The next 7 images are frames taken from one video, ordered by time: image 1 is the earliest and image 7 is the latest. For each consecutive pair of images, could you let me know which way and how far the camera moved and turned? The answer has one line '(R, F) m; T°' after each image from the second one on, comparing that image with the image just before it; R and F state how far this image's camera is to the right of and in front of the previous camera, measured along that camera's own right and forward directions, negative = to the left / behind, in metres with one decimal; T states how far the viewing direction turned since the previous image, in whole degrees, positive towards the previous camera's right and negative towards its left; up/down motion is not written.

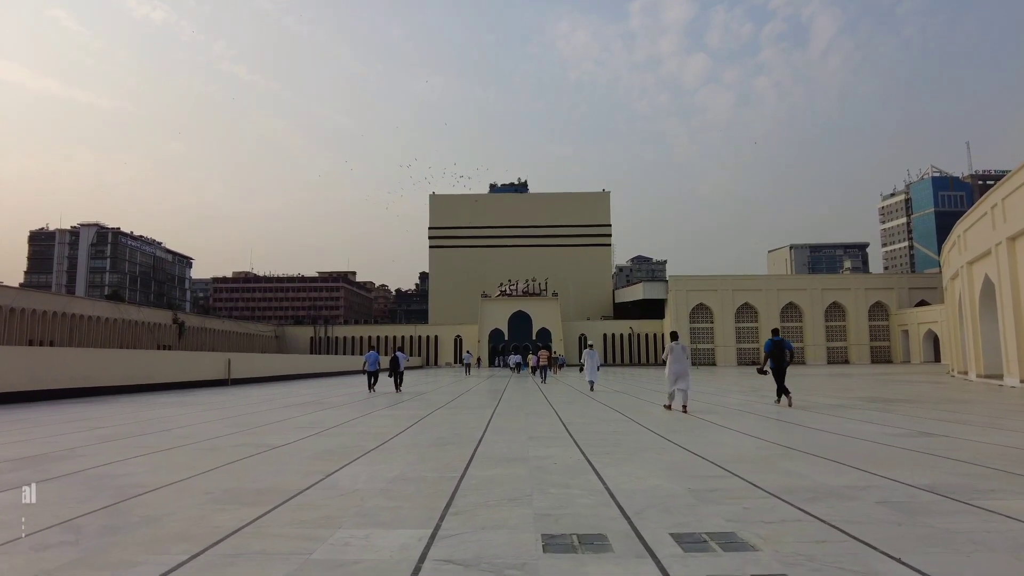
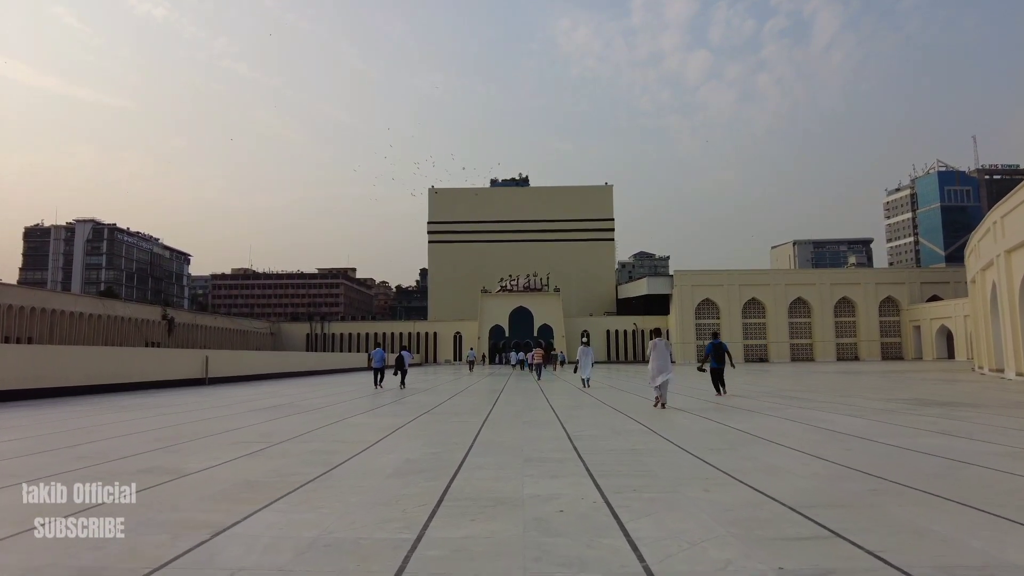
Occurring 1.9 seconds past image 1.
(+0.1, +1.6) m; 0°
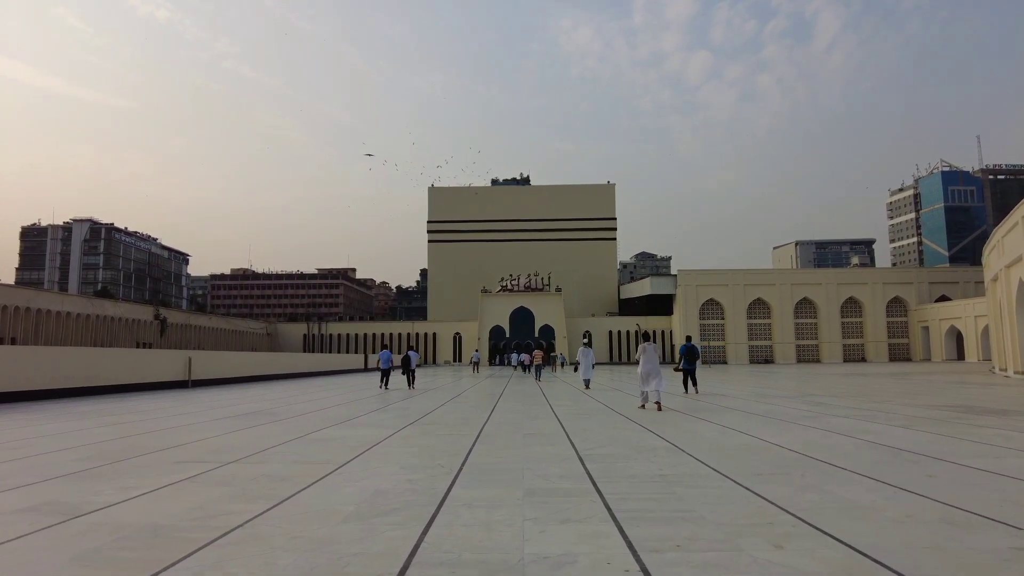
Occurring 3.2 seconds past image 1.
(0.0, +1.1) m; 0°
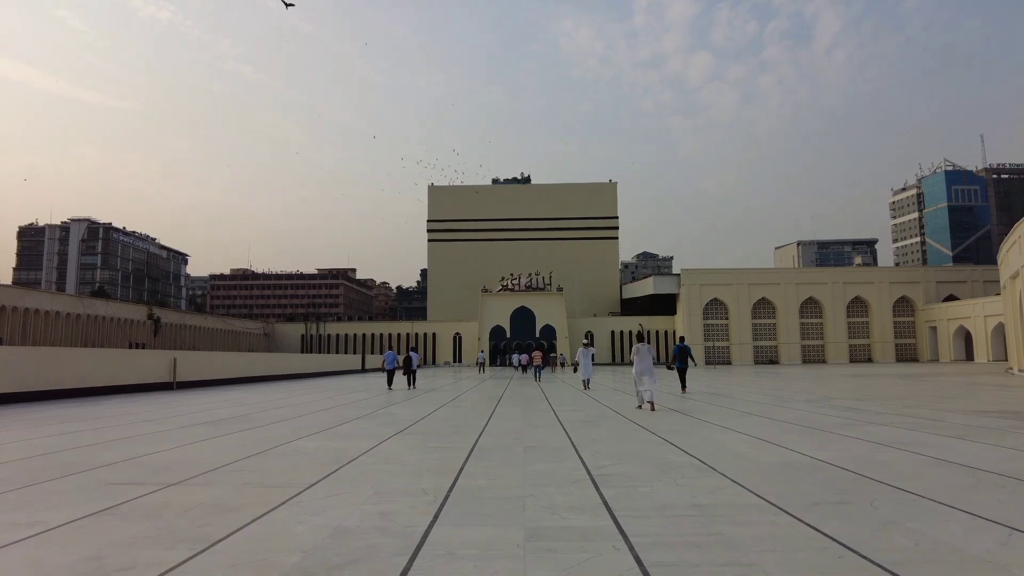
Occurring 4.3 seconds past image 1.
(0.0, +0.9) m; 0°
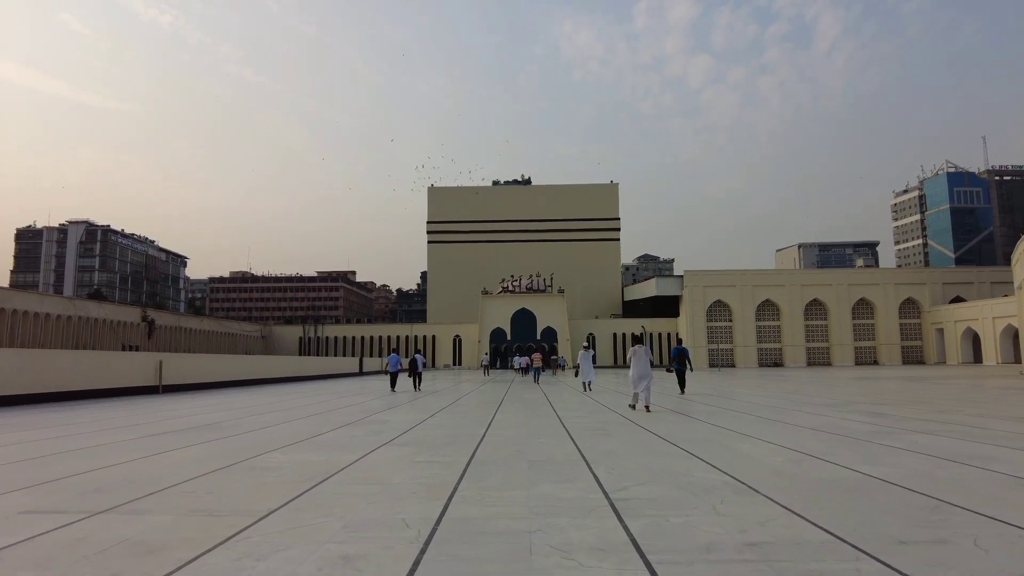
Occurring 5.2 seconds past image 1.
(0.0, +0.8) m; 0°
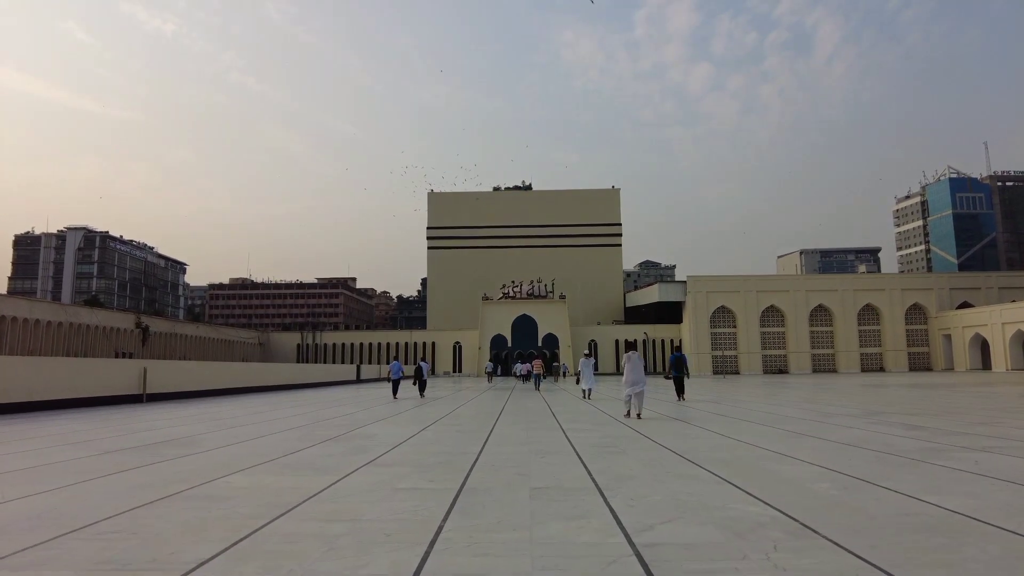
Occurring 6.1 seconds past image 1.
(0.0, +0.8) m; 0°
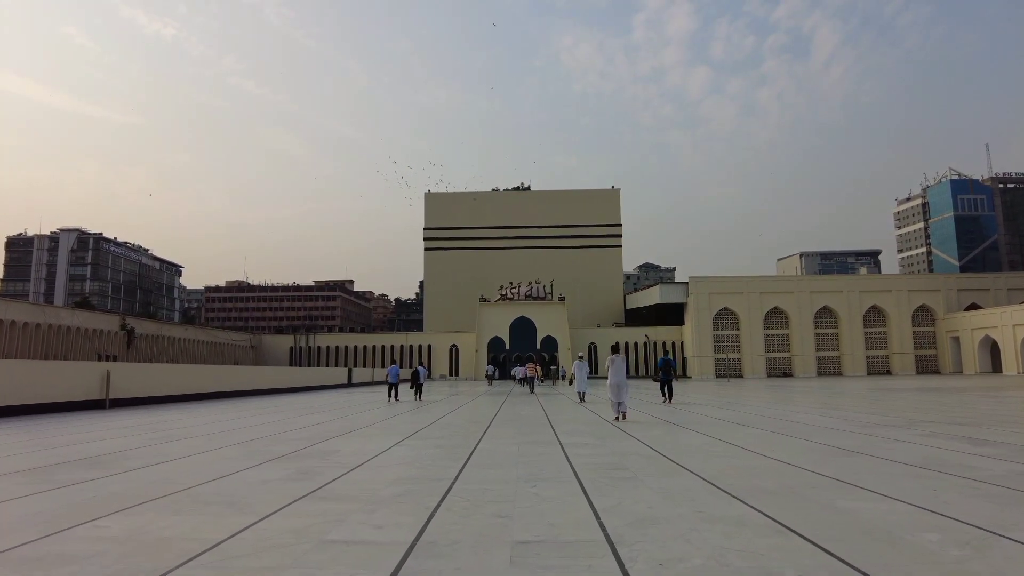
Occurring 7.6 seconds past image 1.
(+0.1, +1.3) m; 0°
